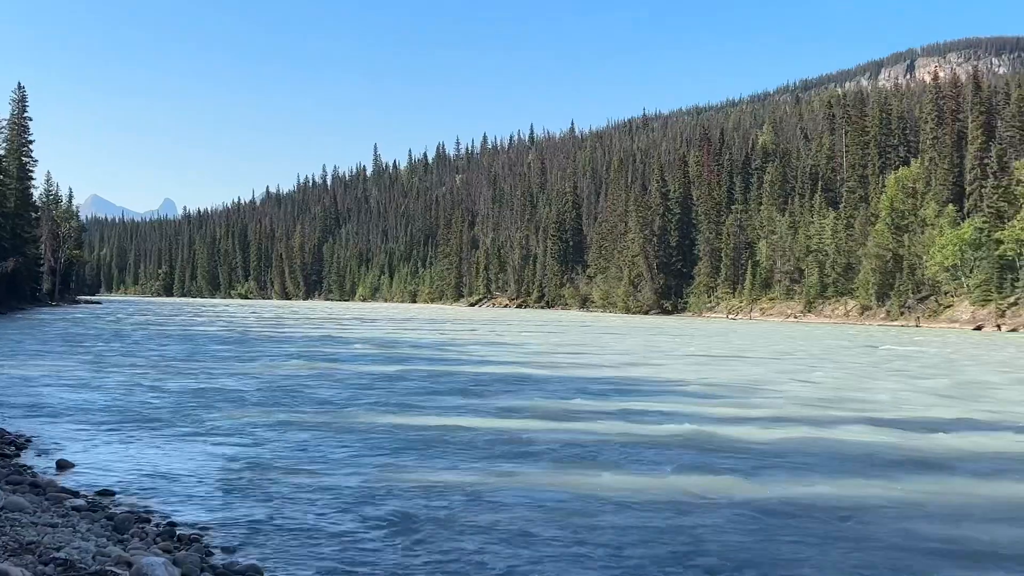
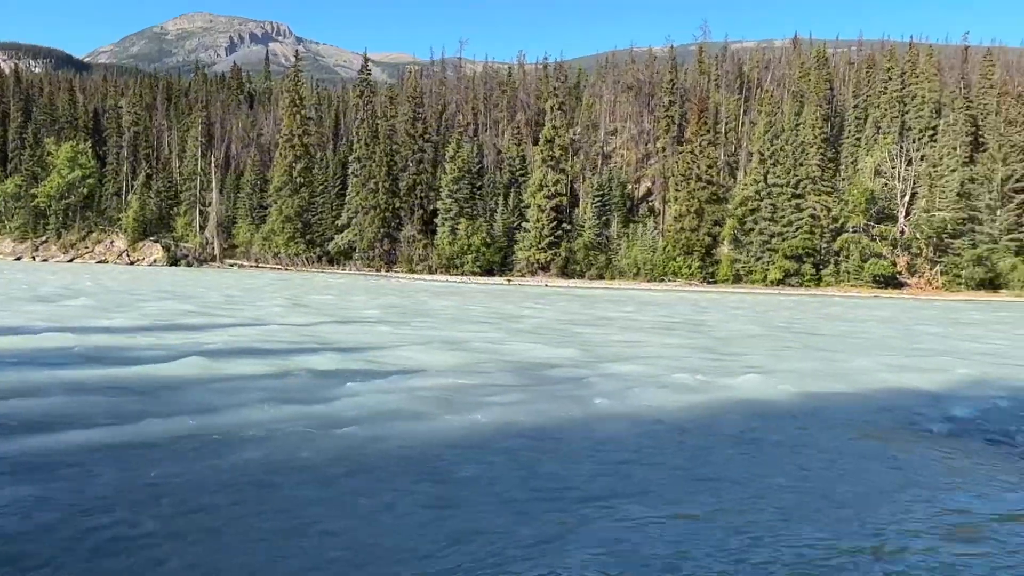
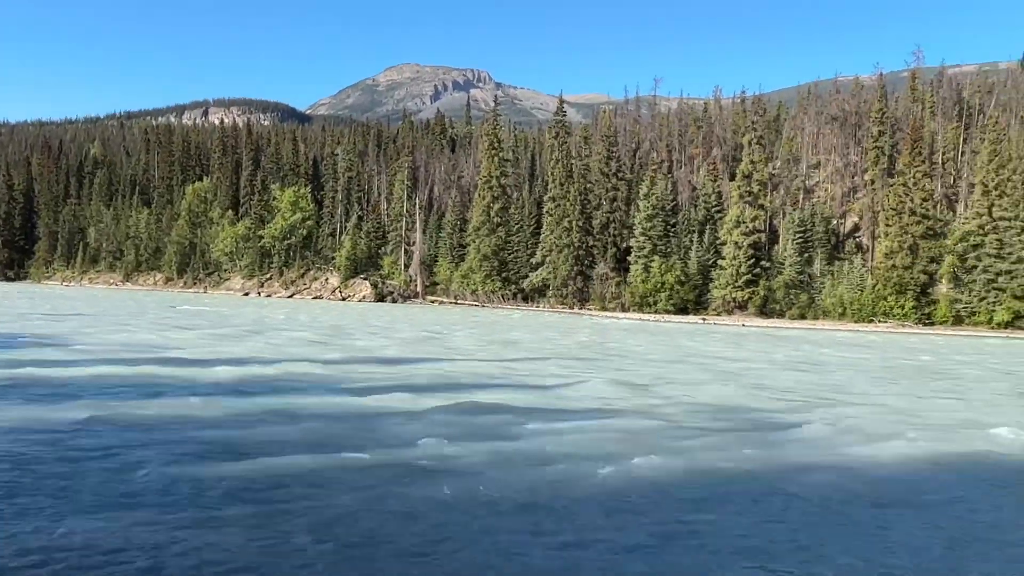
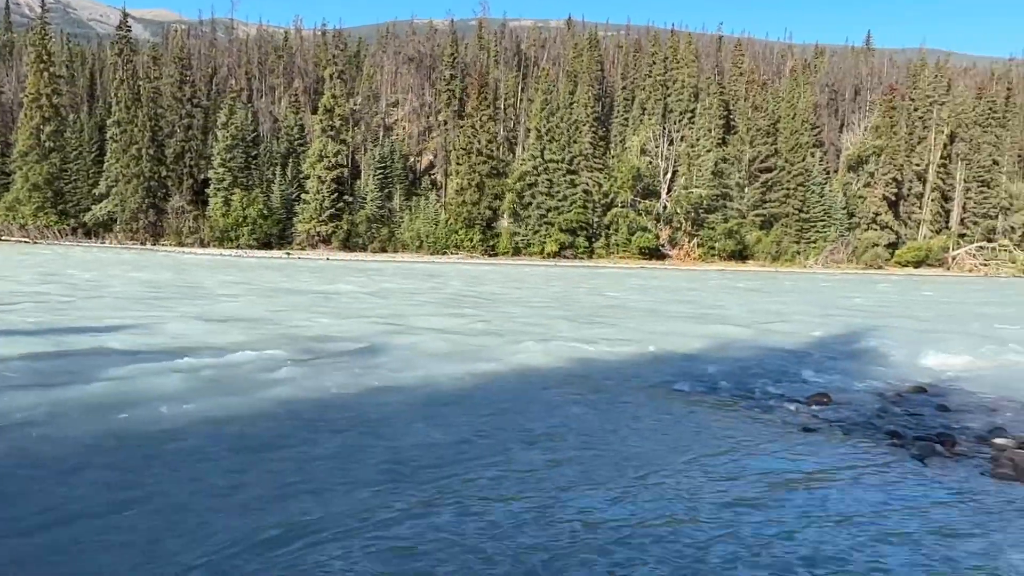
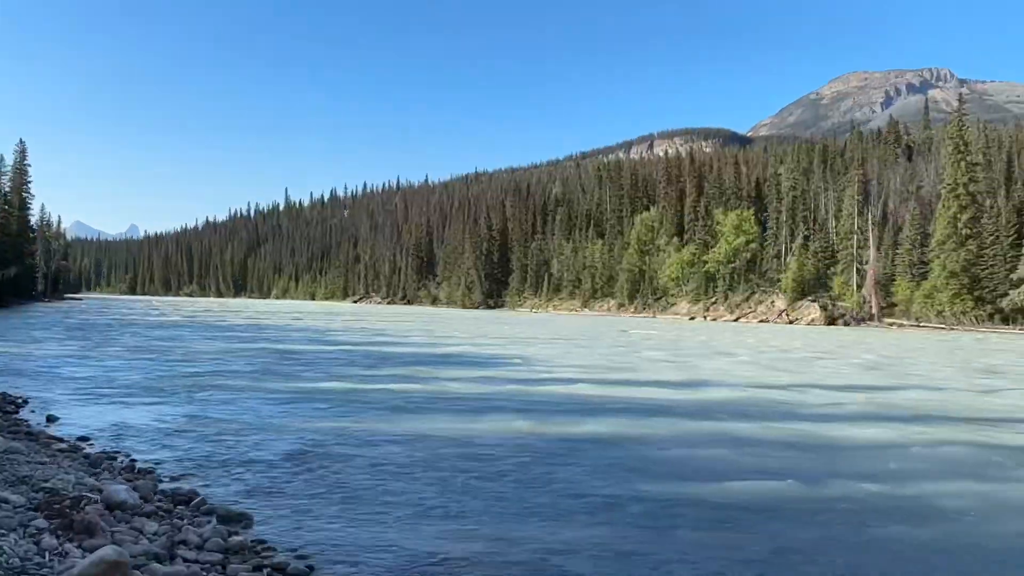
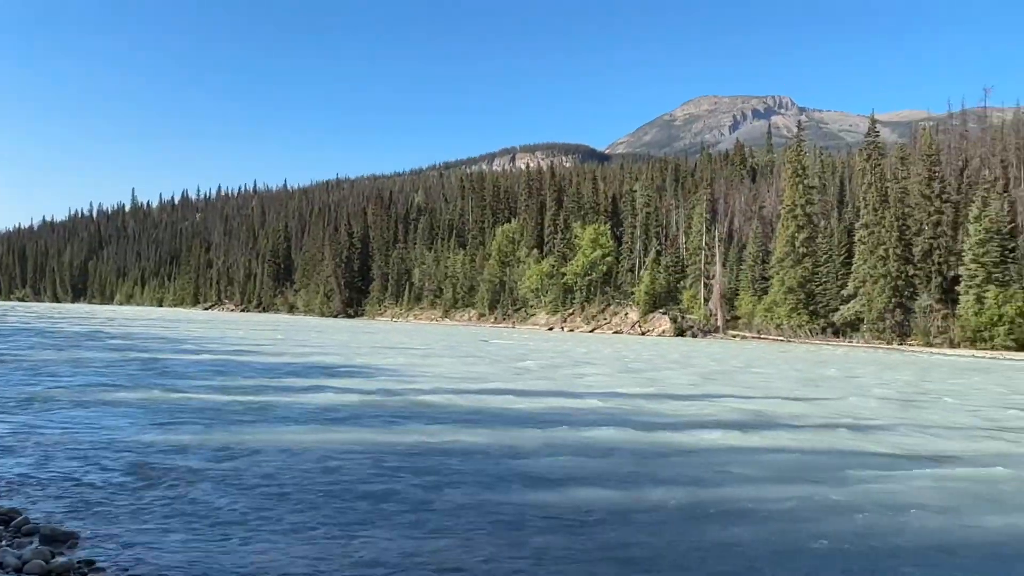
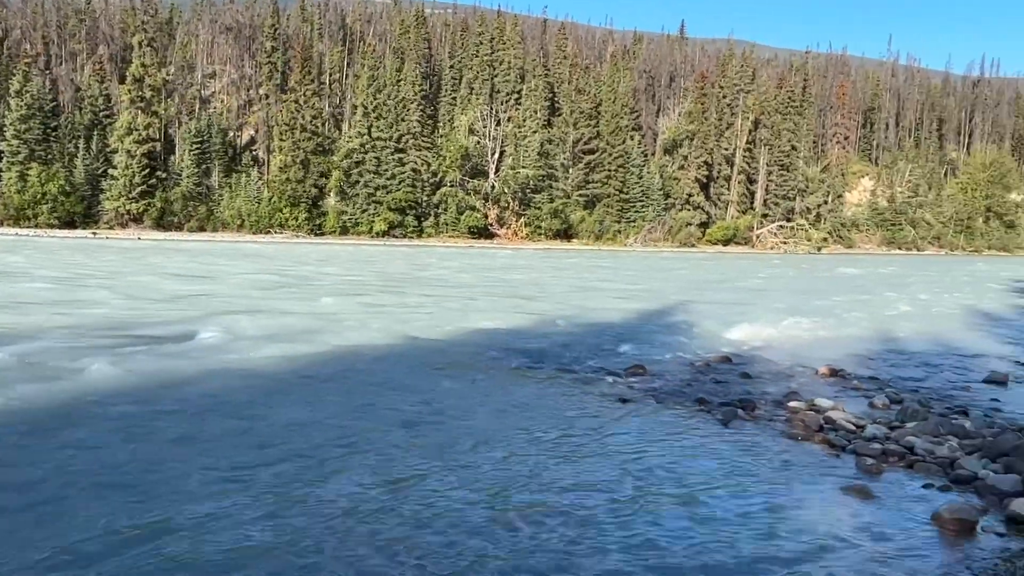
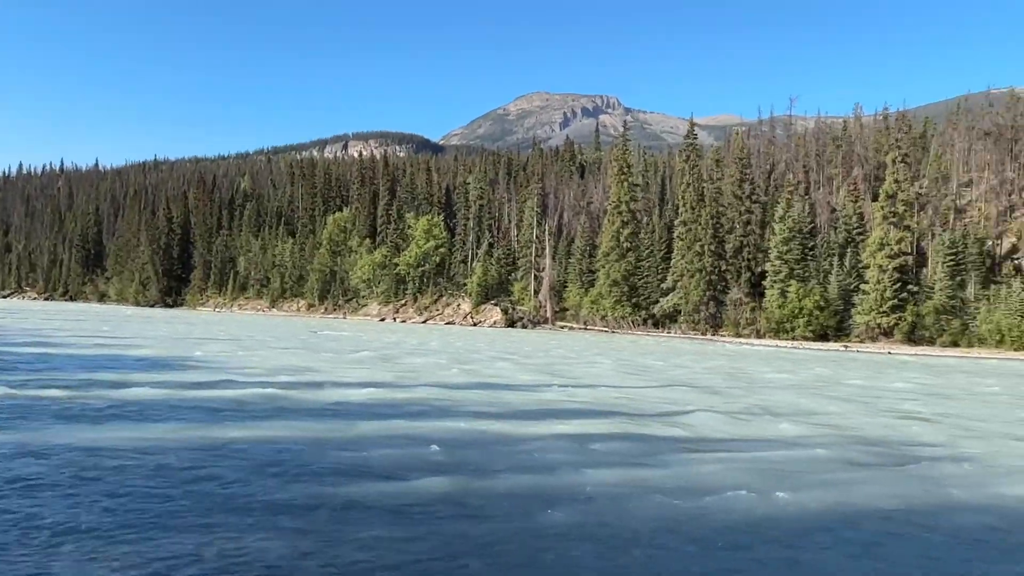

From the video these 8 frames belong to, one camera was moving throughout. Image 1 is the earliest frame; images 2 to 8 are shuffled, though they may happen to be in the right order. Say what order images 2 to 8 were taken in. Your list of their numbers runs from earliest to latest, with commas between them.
5, 6, 8, 3, 2, 4, 7
